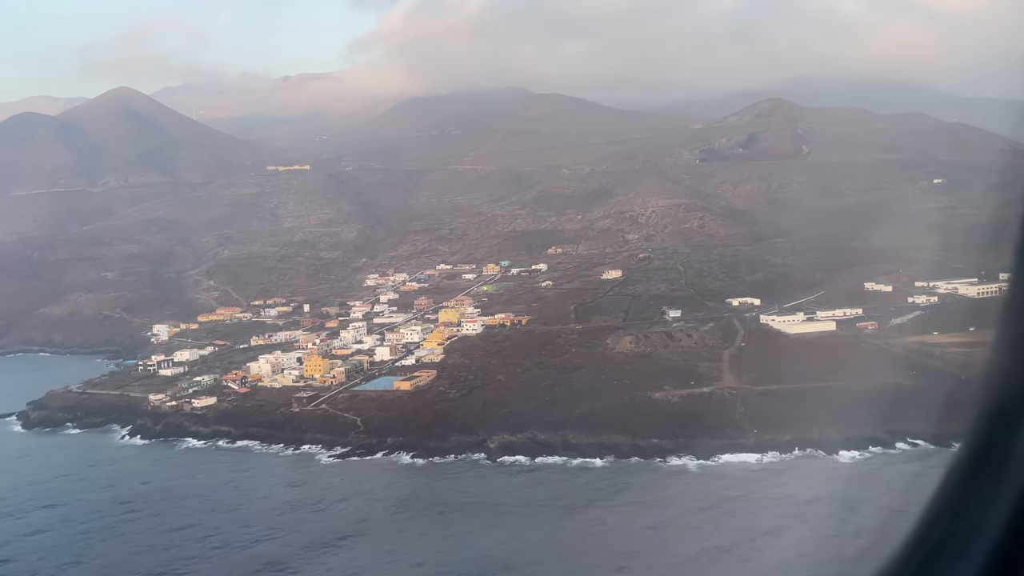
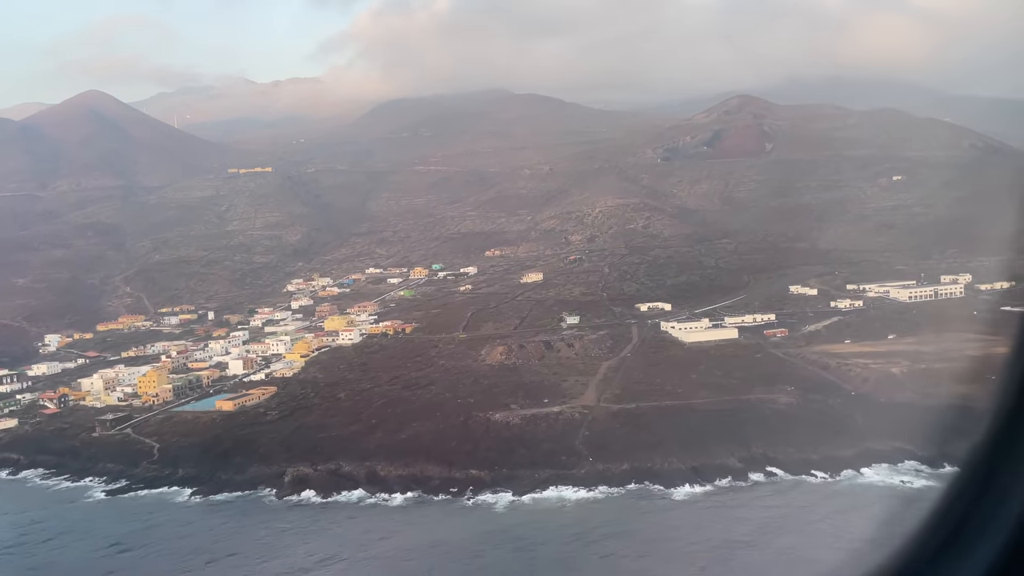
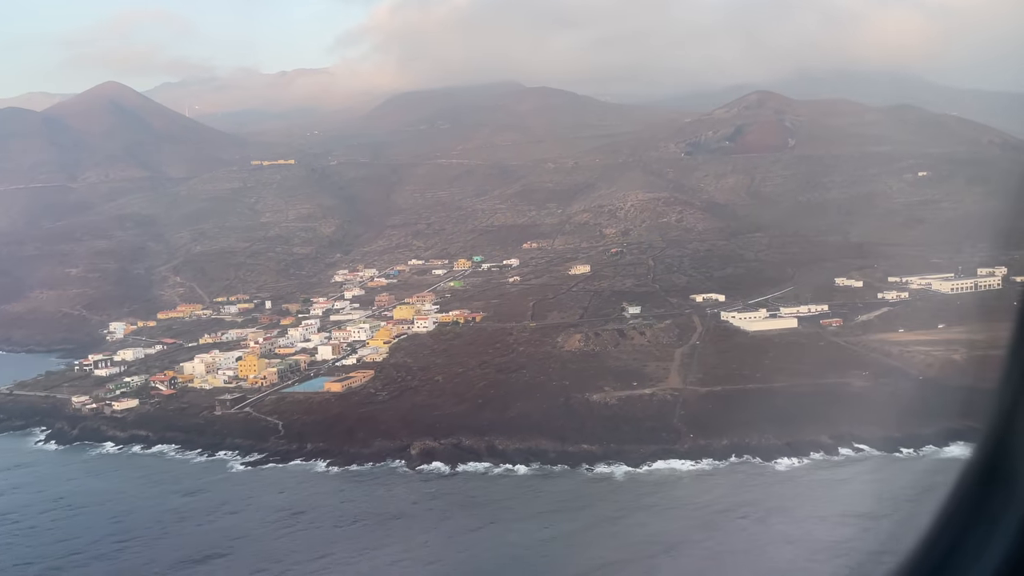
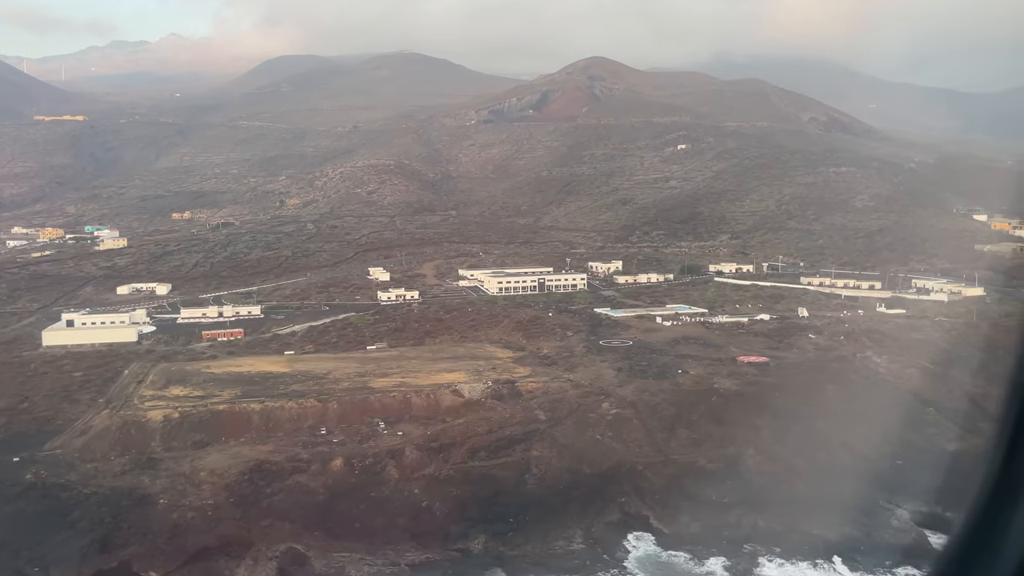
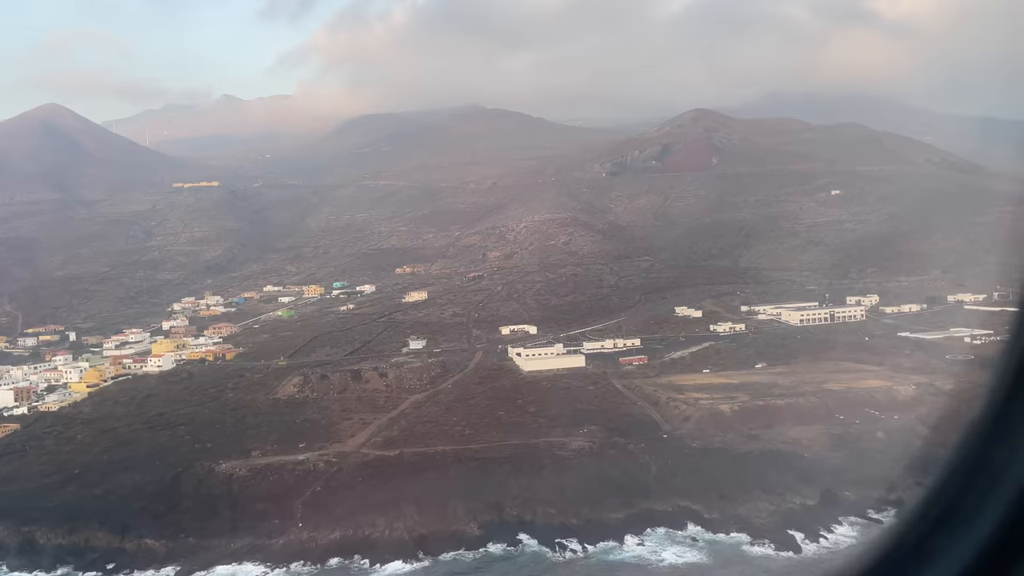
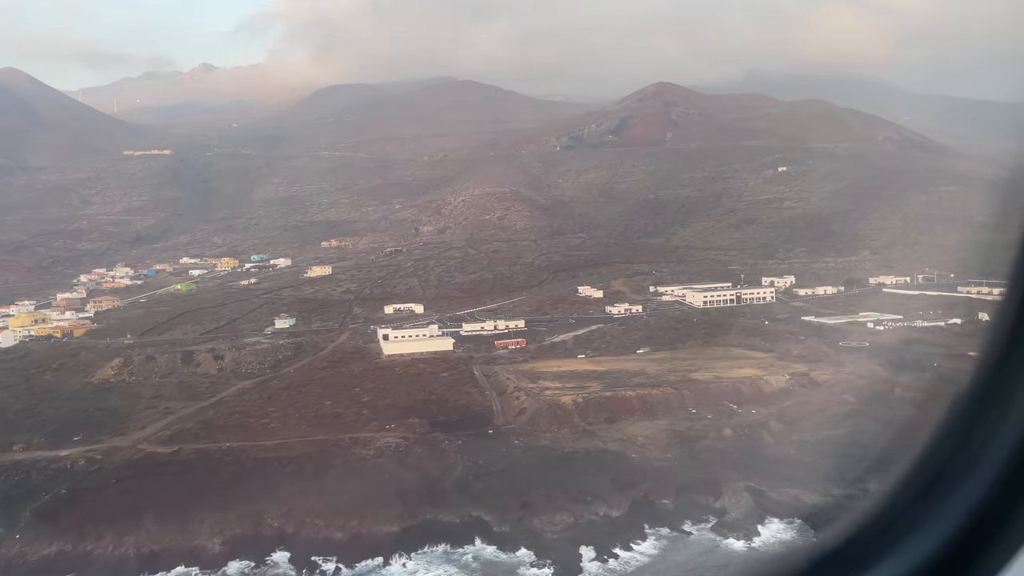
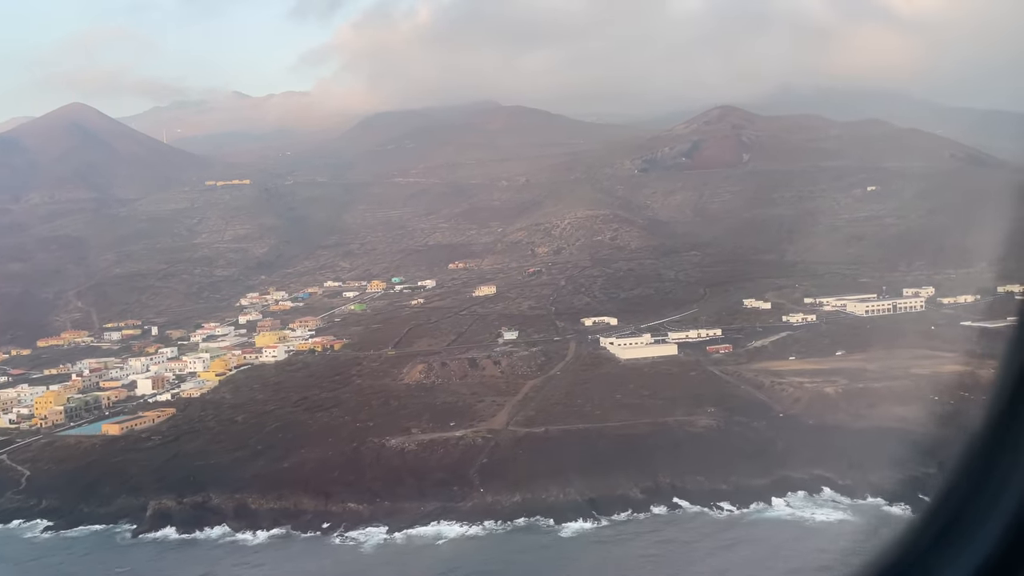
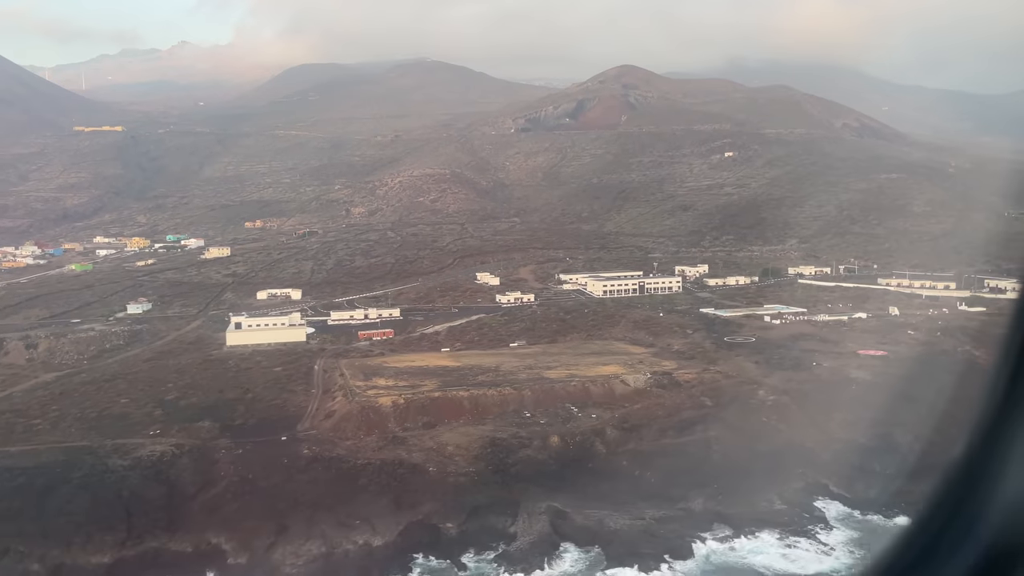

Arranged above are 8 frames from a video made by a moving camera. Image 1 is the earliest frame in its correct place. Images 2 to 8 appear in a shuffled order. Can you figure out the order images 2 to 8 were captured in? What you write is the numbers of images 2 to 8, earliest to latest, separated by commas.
3, 2, 7, 5, 6, 8, 4
